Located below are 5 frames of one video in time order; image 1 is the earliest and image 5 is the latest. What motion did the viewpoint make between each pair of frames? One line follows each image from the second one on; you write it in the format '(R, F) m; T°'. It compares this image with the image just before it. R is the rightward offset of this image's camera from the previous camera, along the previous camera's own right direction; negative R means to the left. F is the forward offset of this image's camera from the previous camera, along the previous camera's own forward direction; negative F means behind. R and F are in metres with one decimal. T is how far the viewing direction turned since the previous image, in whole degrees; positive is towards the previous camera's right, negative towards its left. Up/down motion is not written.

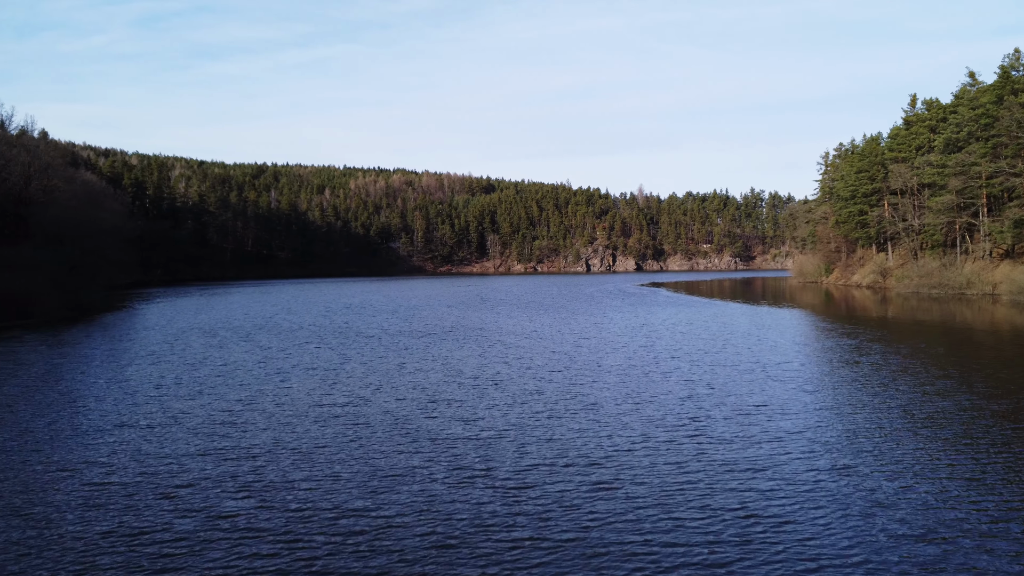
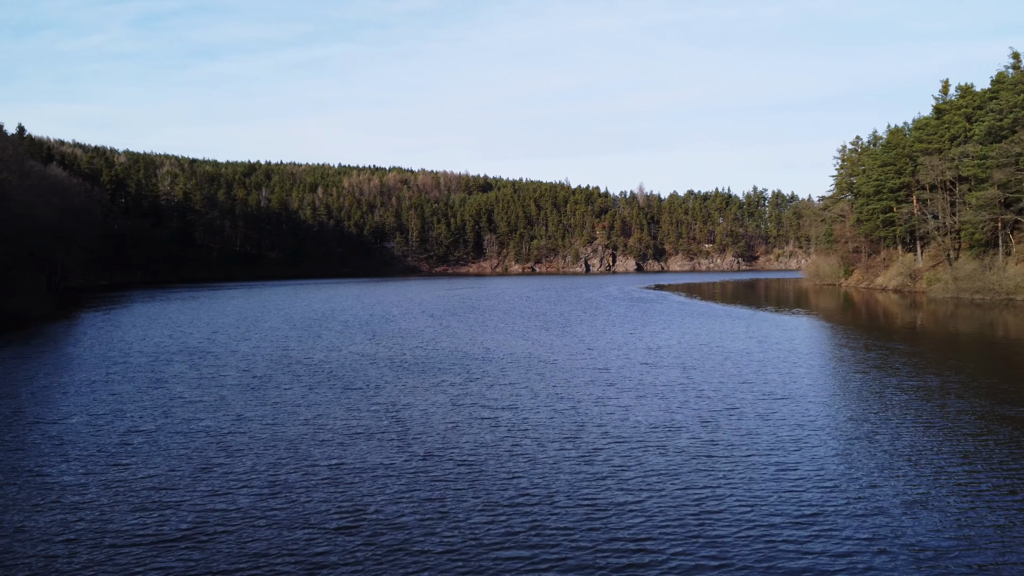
(+0.2, +6.2) m; 0°
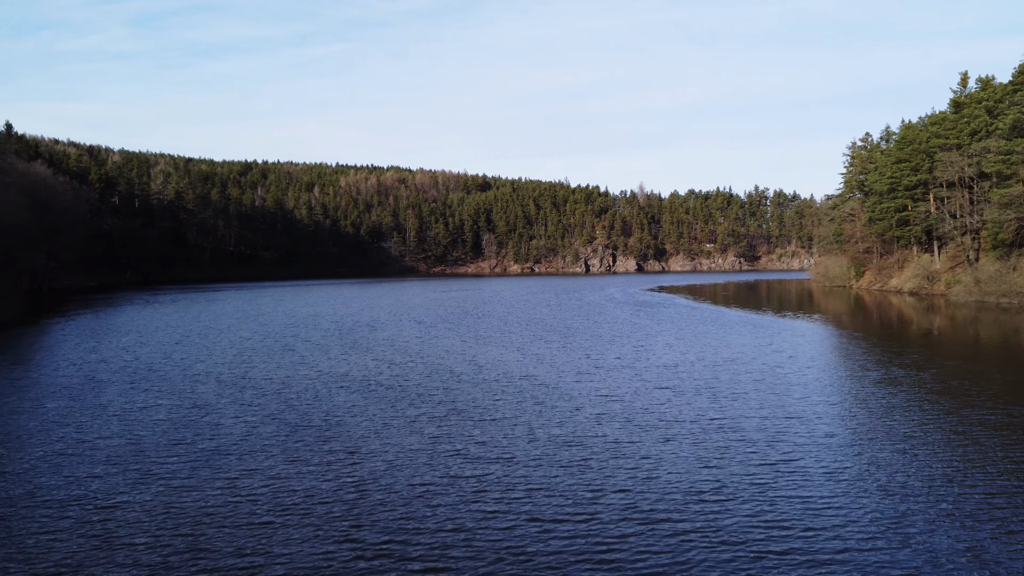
(+0.1, +3.2) m; 0°
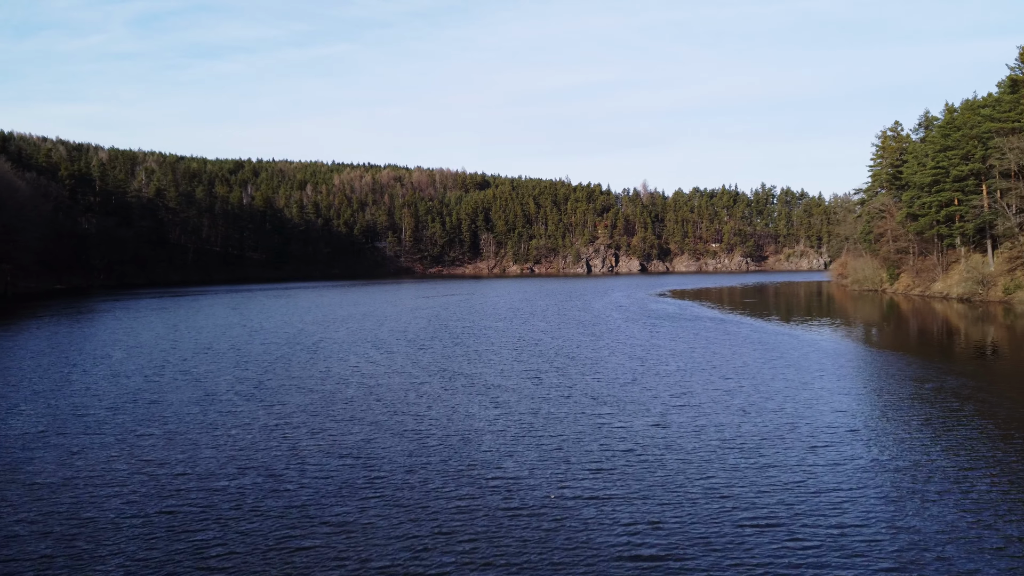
(+0.6, +8.1) m; 0°
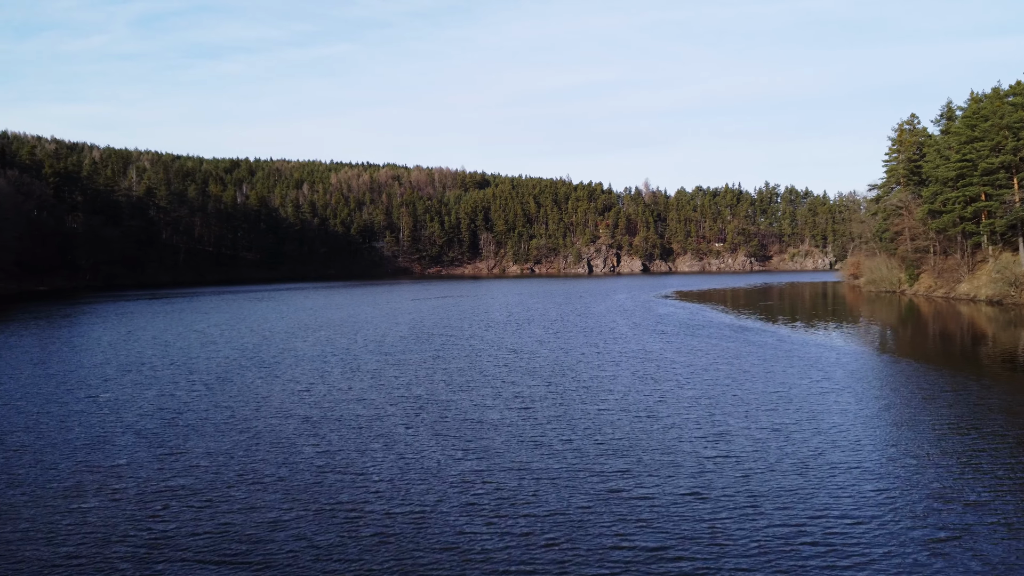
(+0.4, +4.0) m; 0°
